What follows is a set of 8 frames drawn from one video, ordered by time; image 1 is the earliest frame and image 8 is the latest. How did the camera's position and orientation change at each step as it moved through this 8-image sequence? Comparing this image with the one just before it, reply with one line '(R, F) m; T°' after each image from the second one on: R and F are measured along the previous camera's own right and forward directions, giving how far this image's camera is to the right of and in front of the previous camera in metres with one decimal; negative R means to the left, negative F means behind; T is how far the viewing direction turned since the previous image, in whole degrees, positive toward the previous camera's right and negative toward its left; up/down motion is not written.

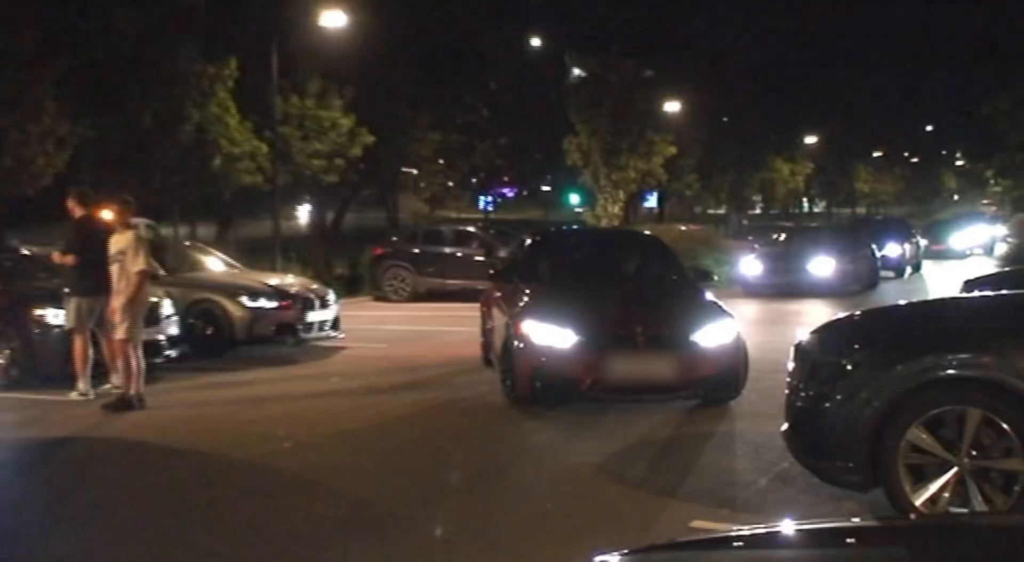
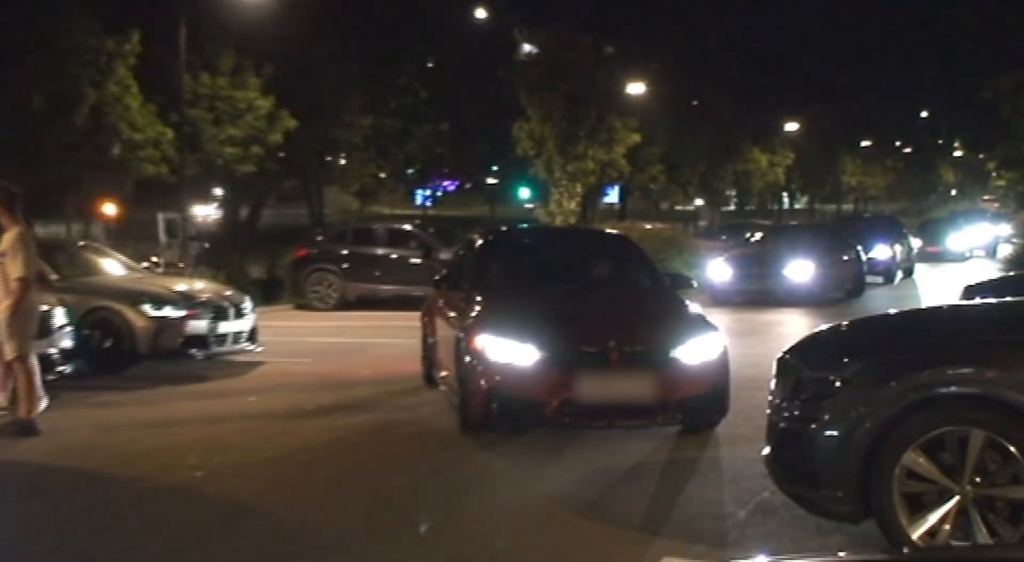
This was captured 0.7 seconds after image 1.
(+0.3, +1.1) m; 0°
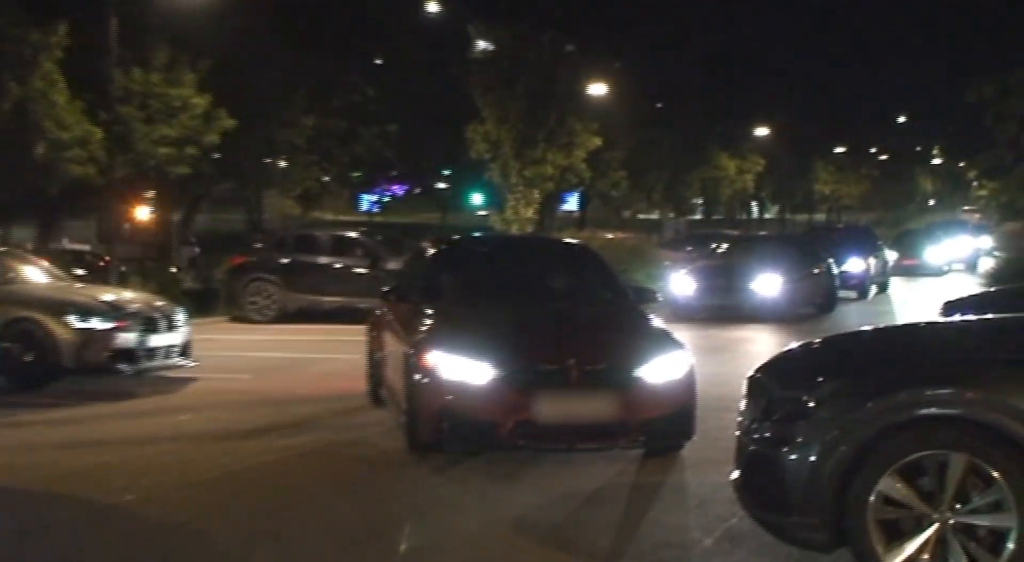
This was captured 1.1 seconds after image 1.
(+0.2, +0.5) m; +1°
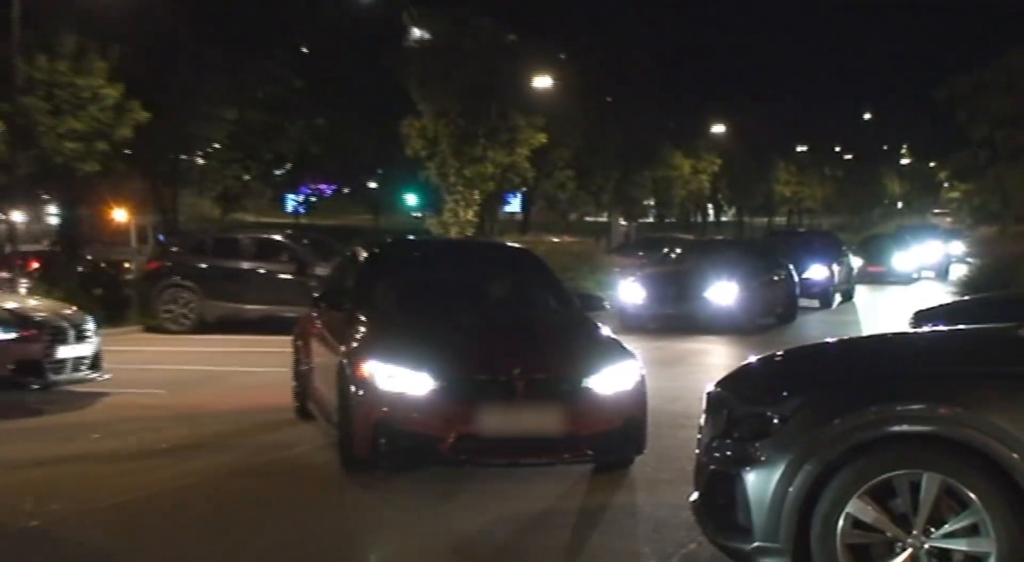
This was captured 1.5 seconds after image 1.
(+0.3, +0.6) m; 0°
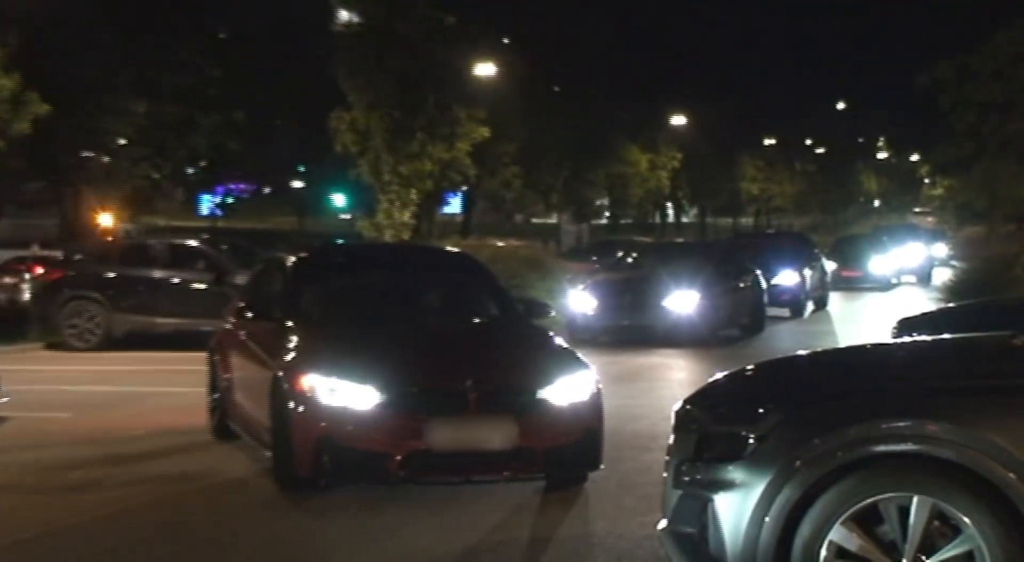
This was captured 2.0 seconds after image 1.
(+0.3, +0.7) m; 0°
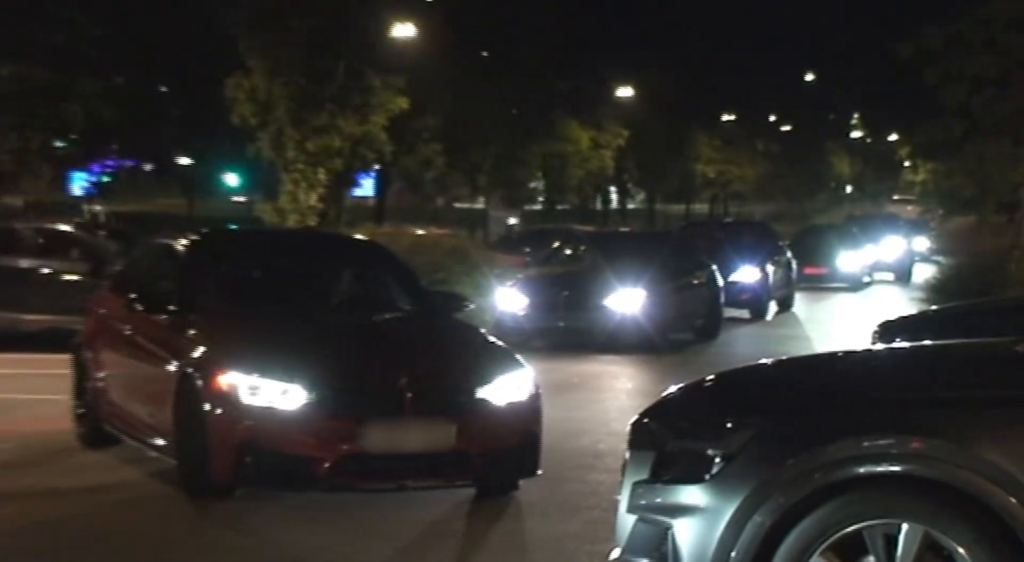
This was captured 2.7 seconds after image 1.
(+0.3, +0.8) m; 0°
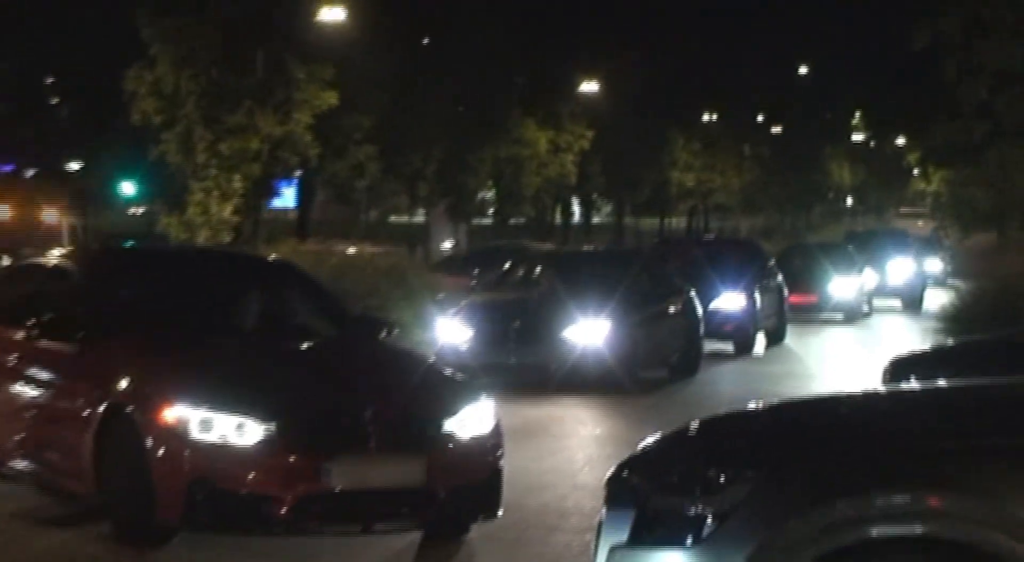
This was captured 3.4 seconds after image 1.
(+0.3, +0.8) m; -1°
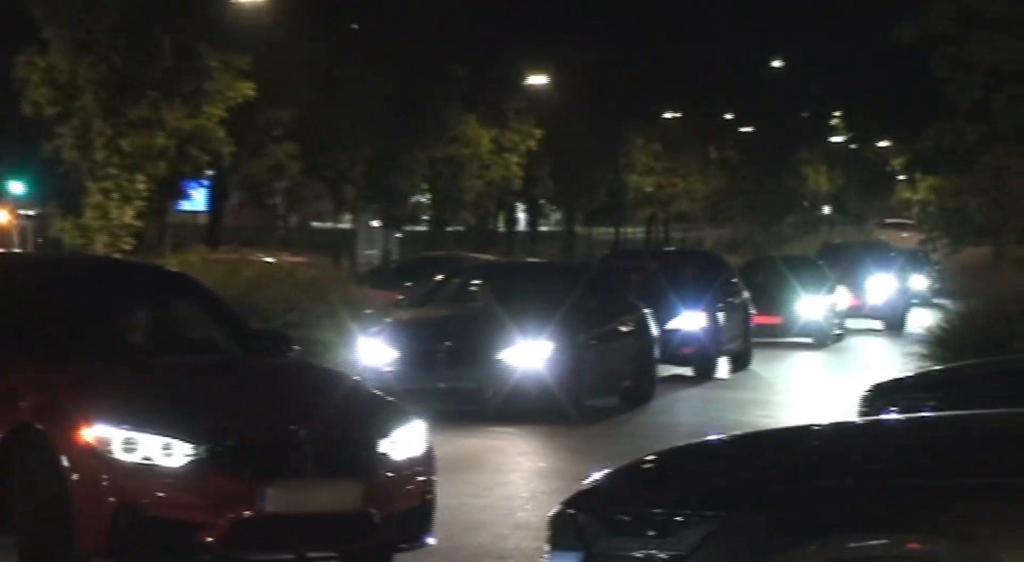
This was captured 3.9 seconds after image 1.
(+0.1, +0.5) m; +2°
